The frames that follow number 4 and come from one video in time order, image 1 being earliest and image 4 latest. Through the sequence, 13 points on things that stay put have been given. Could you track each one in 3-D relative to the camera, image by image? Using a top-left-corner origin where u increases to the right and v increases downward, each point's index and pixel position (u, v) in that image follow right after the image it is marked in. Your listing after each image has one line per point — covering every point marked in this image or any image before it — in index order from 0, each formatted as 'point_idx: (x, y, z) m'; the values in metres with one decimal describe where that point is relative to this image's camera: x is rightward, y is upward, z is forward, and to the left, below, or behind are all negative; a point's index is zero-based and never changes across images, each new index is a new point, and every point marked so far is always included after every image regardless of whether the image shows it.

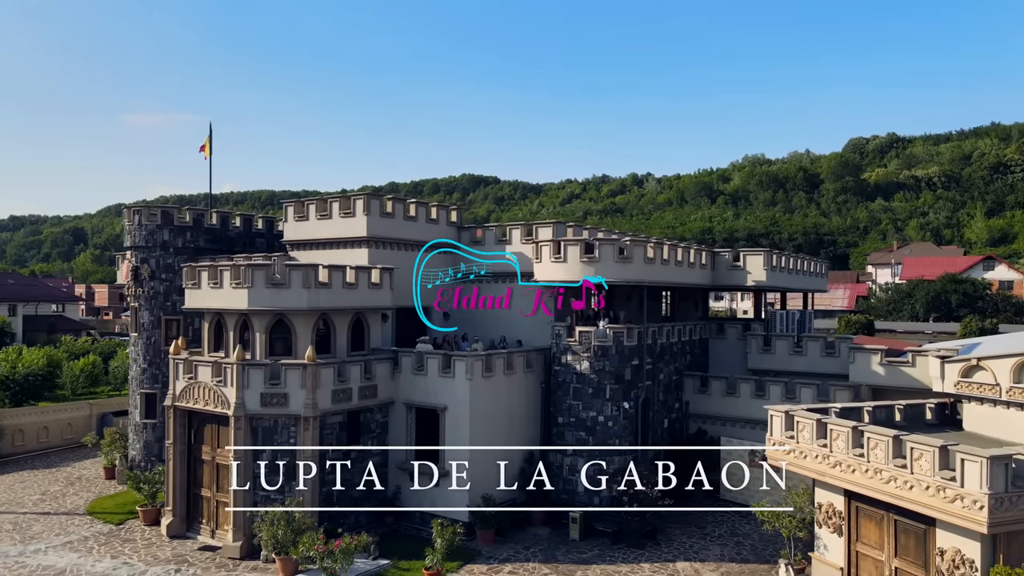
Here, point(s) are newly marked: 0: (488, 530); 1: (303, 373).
0: (-0.6, -6.1, +18.3) m
1: (-5.1, -2.1, +17.9) m
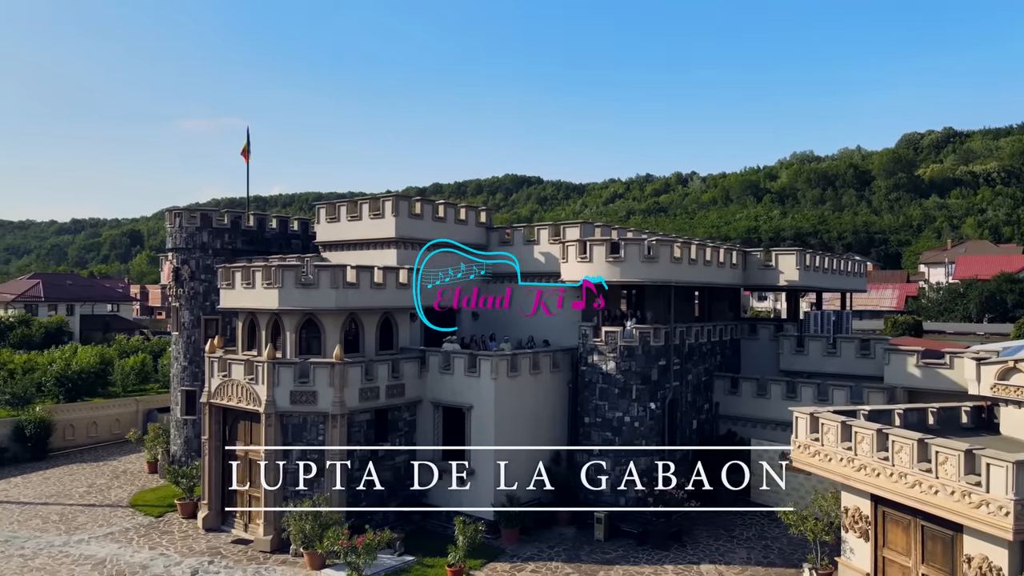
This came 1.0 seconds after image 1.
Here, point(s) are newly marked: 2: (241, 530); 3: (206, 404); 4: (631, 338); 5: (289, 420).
0: (0.0, -6.1, +18.4) m
1: (-4.5, -2.1, +18.2) m
2: (-7.1, -6.4, +19.3) m
3: (-8.3, -3.2, +19.9) m
4: (+3.2, -1.4, +19.8) m
5: (-5.6, -3.4, +18.5) m
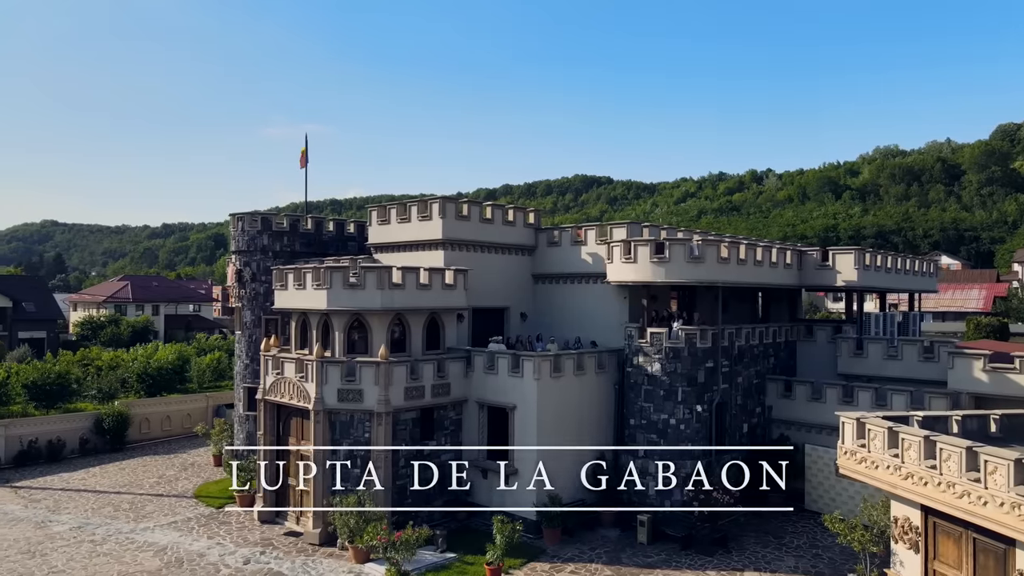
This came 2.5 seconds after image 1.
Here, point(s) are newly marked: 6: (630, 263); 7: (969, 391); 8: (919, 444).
0: (+1.1, -6.1, +18.4) m
1: (-3.5, -2.1, +18.7) m
2: (-6.0, -6.4, +19.9) m
3: (-7.1, -3.2, +20.7) m
4: (+4.4, -1.4, +19.5) m
5: (-4.6, -3.4, +19.0) m
6: (+3.2, +0.7, +20.0) m
7: (+12.0, -2.7, +19.1) m
8: (+7.1, -2.7, +12.8) m
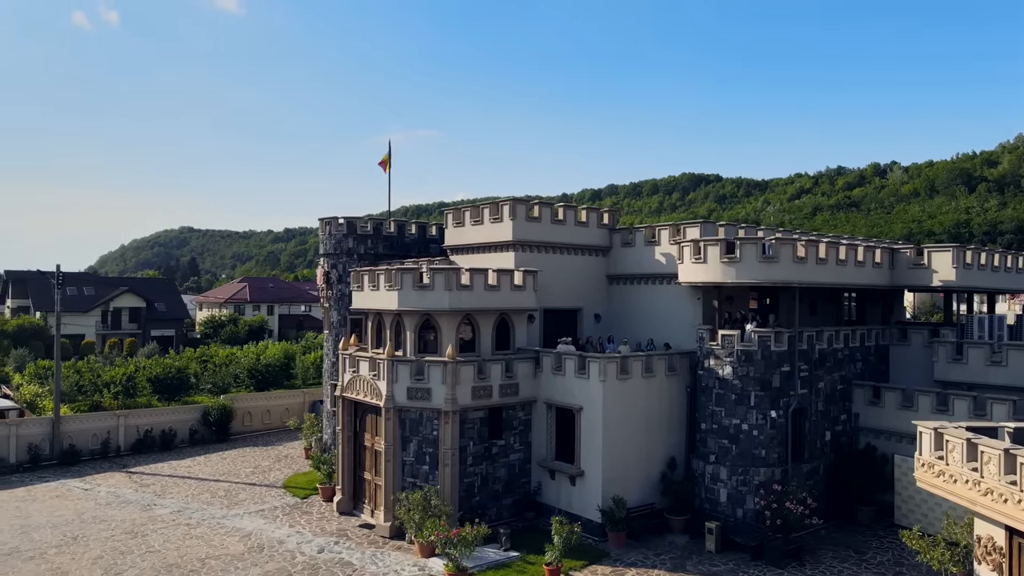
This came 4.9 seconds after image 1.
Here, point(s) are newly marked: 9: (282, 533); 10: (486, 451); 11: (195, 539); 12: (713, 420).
0: (+2.7, -6.1, +18.2) m
1: (-1.8, -2.1, +19.1) m
2: (-4.1, -6.4, +20.7) m
3: (-5.1, -3.2, +21.6) m
4: (+6.1, -1.4, +18.8) m
5: (-2.8, -3.4, +19.6) m
6: (+5.0, +0.7, +19.5) m
7: (+13.5, -2.7, +17.3) m
8: (+7.8, -2.7, +11.8) m
9: (-6.3, -6.7, +19.9) m
10: (-0.7, -4.4, +19.8) m
11: (-8.4, -6.7, +19.5) m
12: (+5.3, -3.5, +19.3) m
